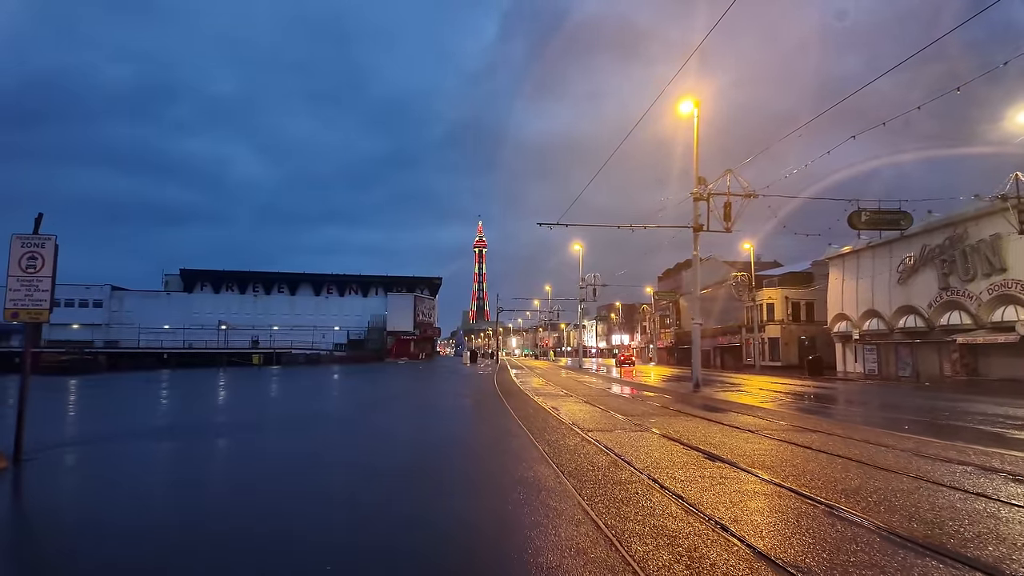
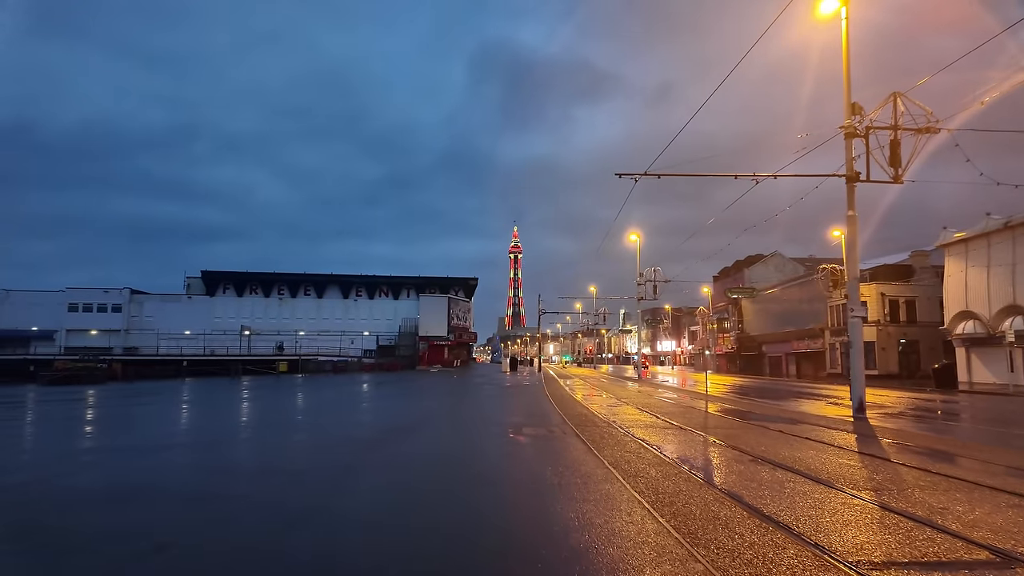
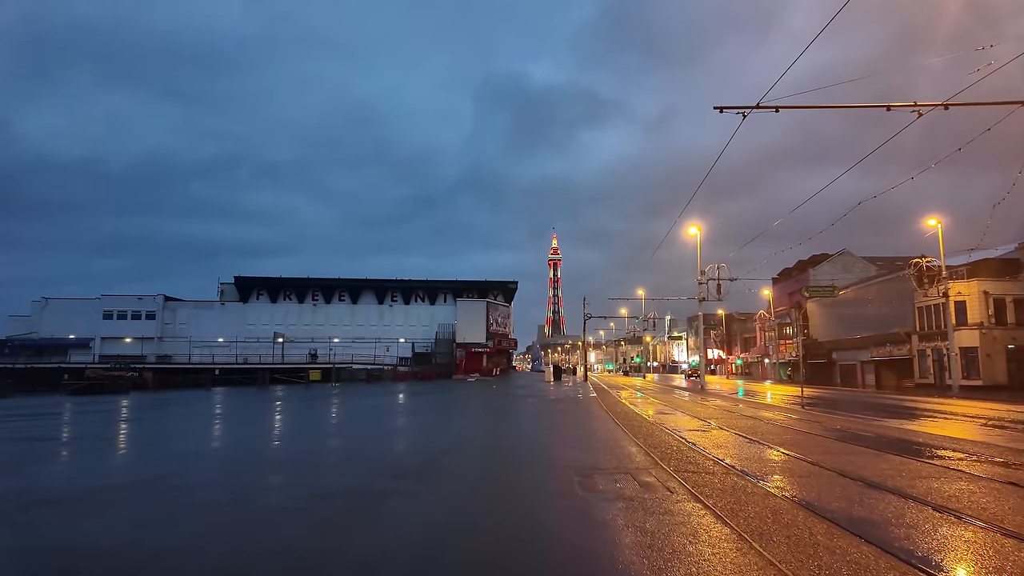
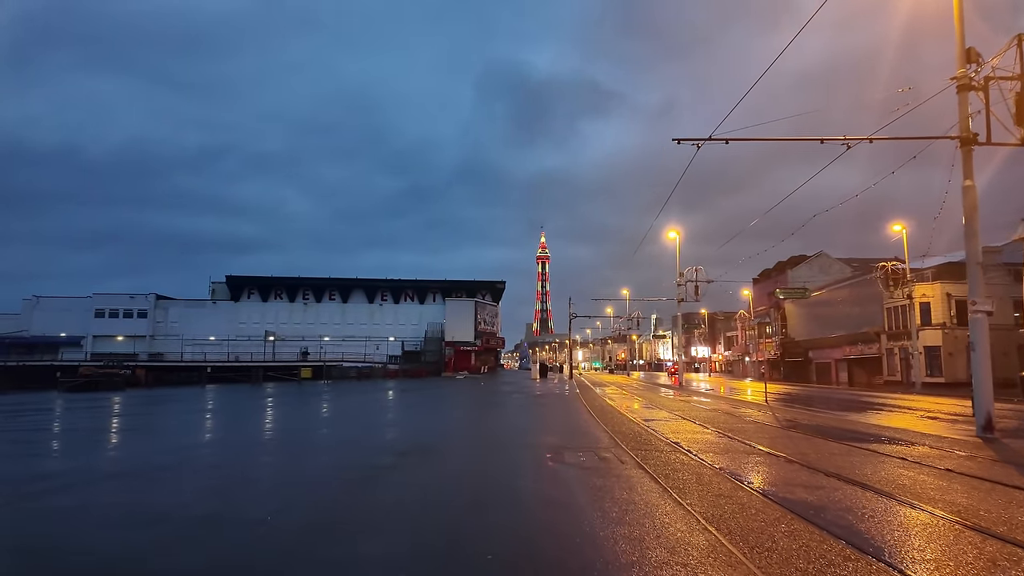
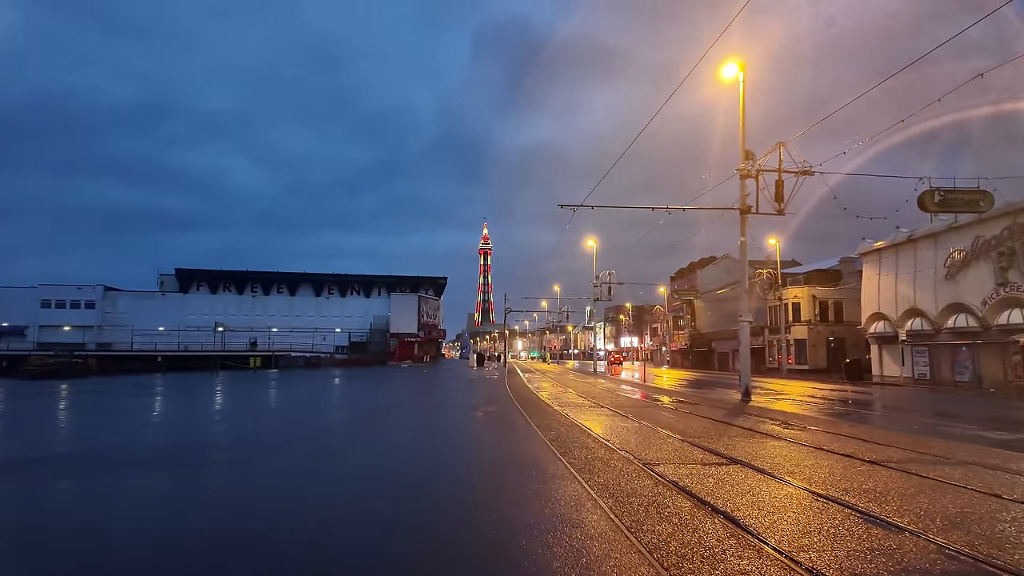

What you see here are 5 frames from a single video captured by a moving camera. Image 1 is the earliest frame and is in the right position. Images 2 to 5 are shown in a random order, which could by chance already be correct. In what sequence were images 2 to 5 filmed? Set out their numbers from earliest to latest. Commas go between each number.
5, 2, 4, 3
